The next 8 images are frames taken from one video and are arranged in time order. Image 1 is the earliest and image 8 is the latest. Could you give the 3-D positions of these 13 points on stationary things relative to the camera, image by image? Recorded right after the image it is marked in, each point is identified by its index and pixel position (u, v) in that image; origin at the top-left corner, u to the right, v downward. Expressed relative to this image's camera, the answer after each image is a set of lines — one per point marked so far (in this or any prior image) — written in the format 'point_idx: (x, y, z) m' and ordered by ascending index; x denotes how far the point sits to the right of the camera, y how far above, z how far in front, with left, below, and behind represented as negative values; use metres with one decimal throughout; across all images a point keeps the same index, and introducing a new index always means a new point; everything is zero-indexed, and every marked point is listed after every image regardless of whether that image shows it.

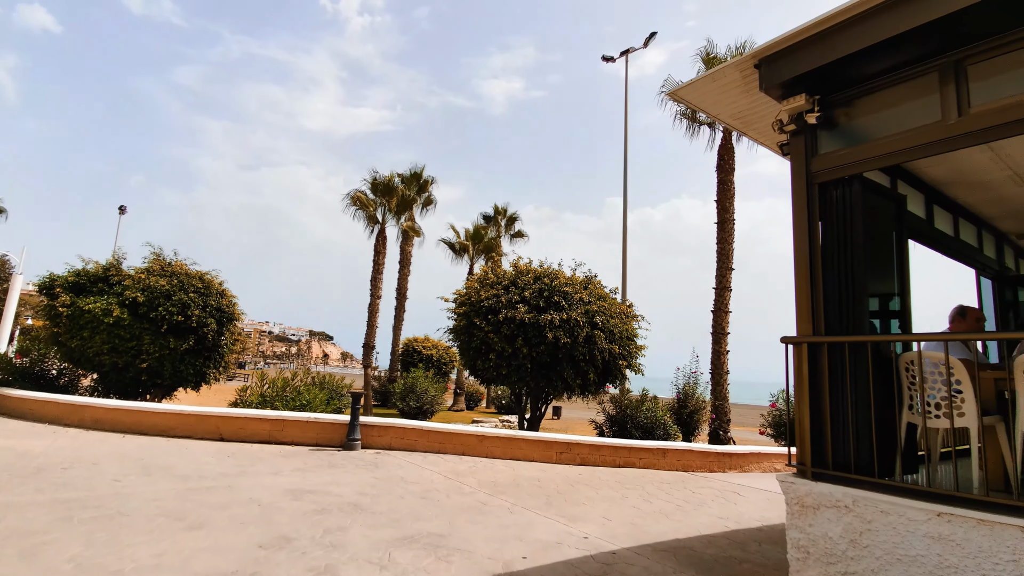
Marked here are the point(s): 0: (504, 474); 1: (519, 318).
0: (-0.1, -2.8, +7.9) m
1: (+0.1, -0.6, +10.6) m
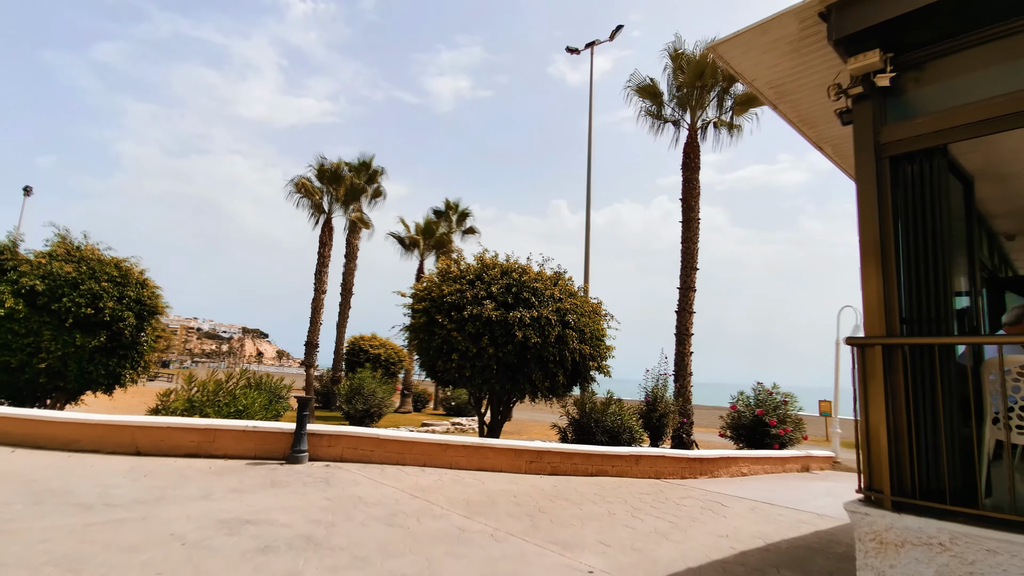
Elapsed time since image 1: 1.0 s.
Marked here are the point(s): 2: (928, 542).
0: (-0.5, -2.7, +7.1) m
1: (-0.5, -0.5, +9.8) m
2: (+2.2, -1.3, +2.8) m
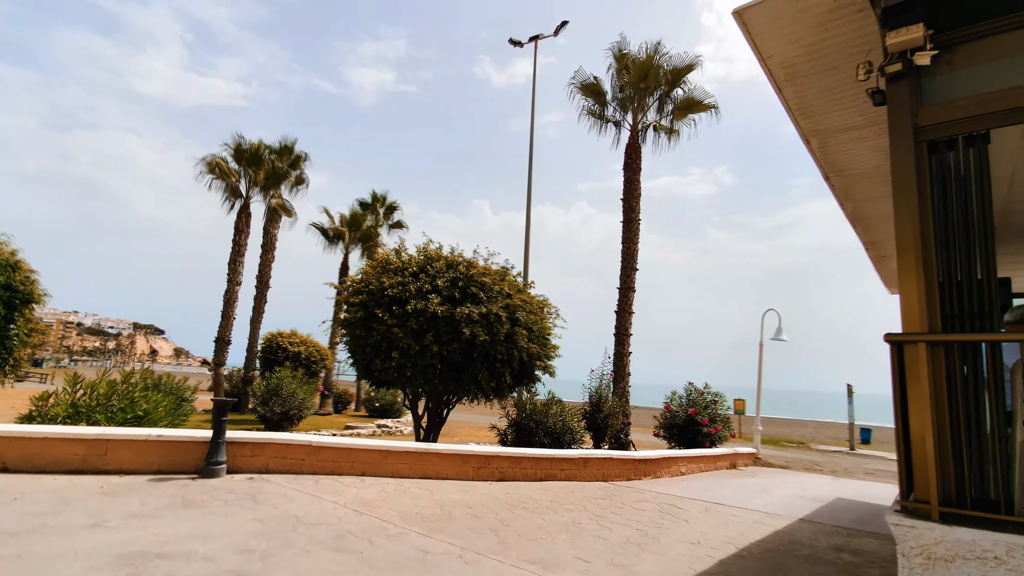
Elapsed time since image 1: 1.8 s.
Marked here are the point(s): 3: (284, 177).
0: (-1.0, -2.6, +6.4) m
1: (-1.4, -0.4, +9.1) m
2: (+2.3, -1.3, +2.5) m
3: (-8.2, +4.0, +19.2) m
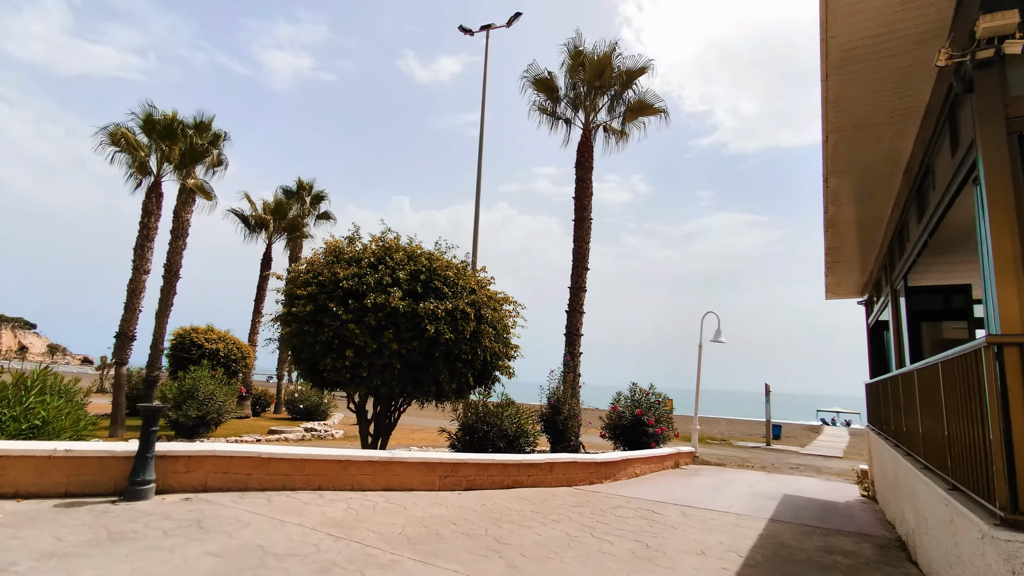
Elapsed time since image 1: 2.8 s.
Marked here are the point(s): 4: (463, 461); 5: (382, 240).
0: (-1.2, -2.5, +5.7) m
1: (-1.9, -0.3, +8.3) m
2: (+2.7, -1.3, +2.4) m
3: (-10.1, +4.3, +17.3) m
4: (-0.7, -2.6, +7.9) m
5: (-2.3, +0.8, +9.2) m
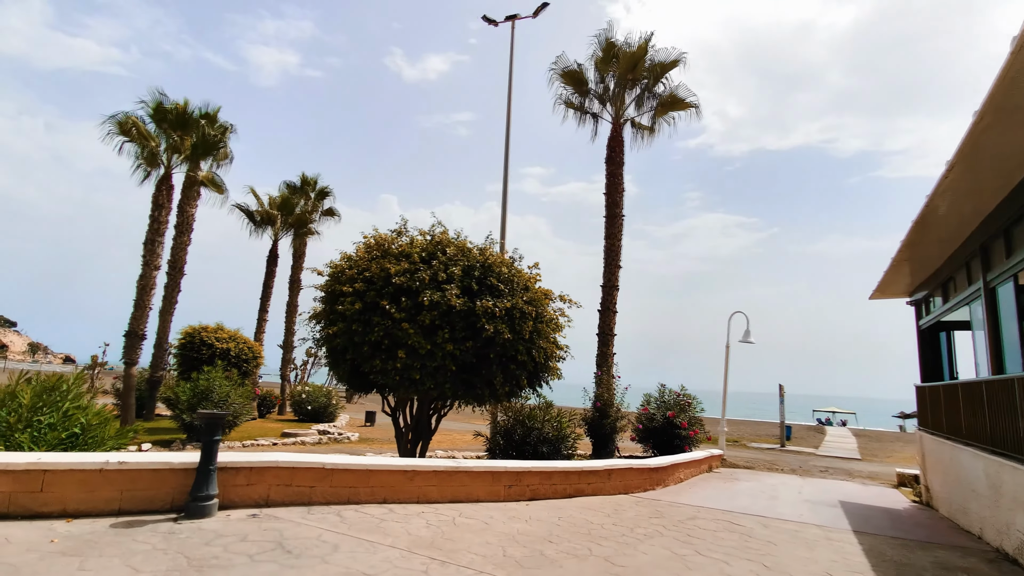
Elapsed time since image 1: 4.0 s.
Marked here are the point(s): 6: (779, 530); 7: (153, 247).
0: (-0.2, -2.4, +5.2) m
1: (-0.9, -0.2, +7.8) m
2: (+3.7, -1.3, +2.0) m
3: (-9.3, +4.4, +16.6) m
4: (+0.2, -2.5, +7.4) m
5: (-1.3, +0.9, +8.7) m
6: (+3.4, -3.1, +6.8) m
7: (-10.3, +1.2, +15.2) m
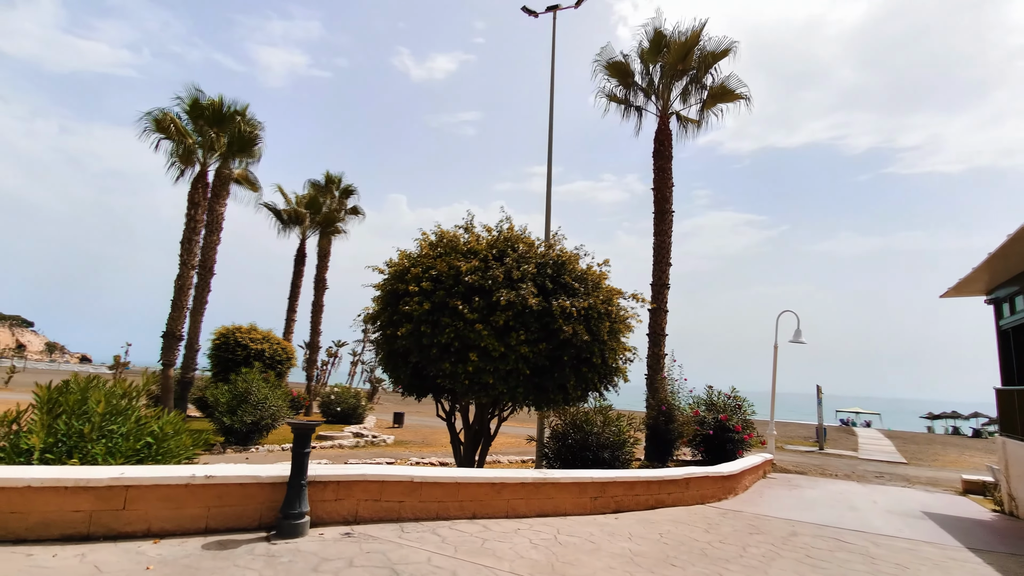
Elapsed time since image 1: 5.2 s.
0: (+0.9, -2.4, +4.8) m
1: (+0.1, -0.2, +7.4) m
2: (+4.7, -1.2, +1.4) m
3: (-8.1, +4.4, +16.3) m
4: (+1.3, -2.5, +7.0) m
5: (-0.2, +0.9, +8.2) m
6: (+4.5, -3.1, +6.3) m
7: (-9.1, +1.2, +14.9) m
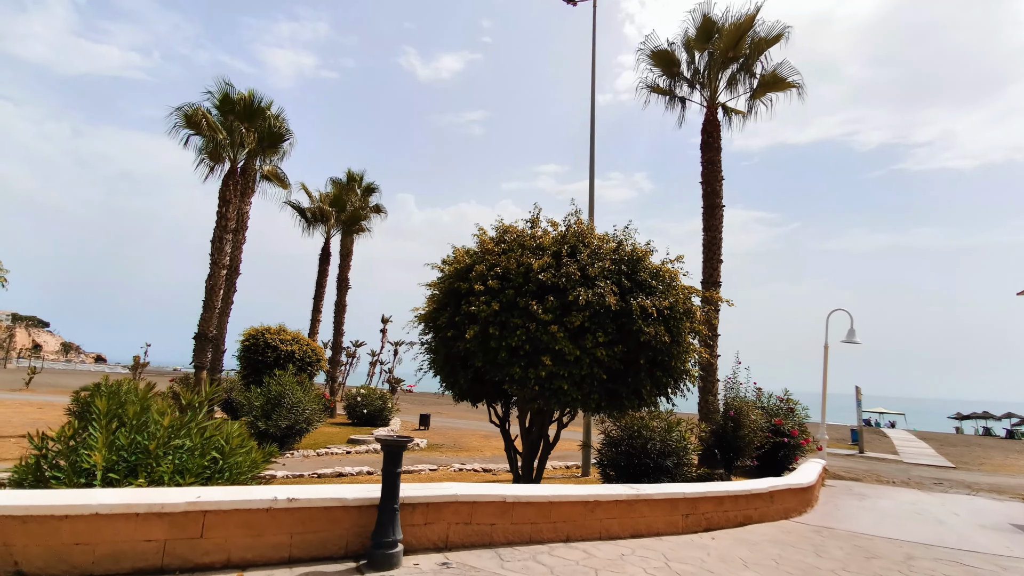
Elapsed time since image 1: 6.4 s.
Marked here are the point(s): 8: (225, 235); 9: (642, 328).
0: (+1.8, -2.4, +4.2) m
1: (+1.1, -0.2, +6.8) m
2: (+5.6, -1.2, +0.8) m
3: (-7.0, +4.4, +15.8) m
4: (+2.3, -2.5, +6.4) m
5: (+0.8, +0.9, +7.6) m
6: (+5.5, -3.0, +5.7) m
7: (-8.0, +1.2, +14.5) m
8: (-7.9, +1.5, +14.5) m
9: (+1.7, -0.5, +6.9) m
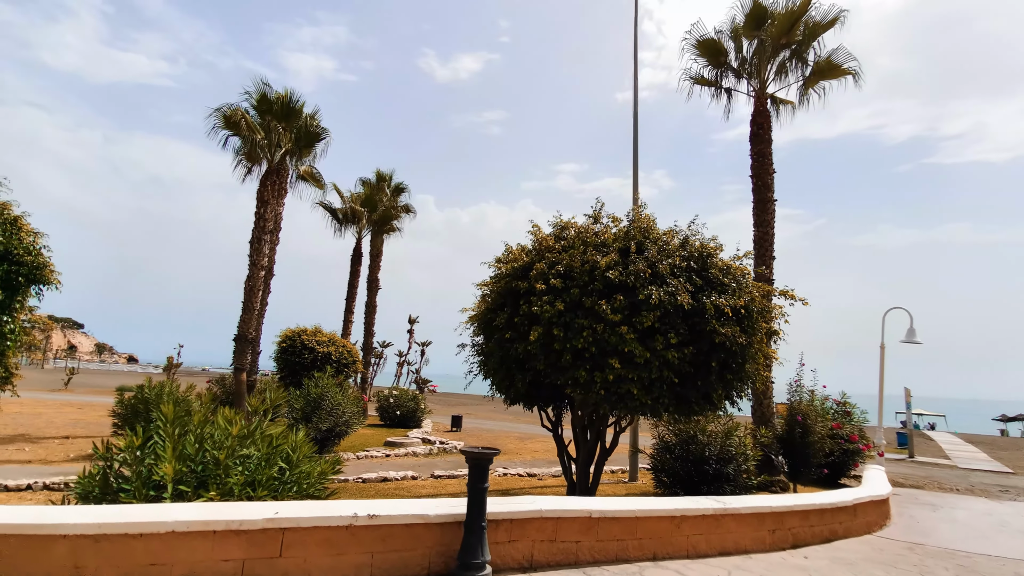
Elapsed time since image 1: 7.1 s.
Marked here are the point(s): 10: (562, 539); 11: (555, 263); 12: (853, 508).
0: (+2.5, -2.4, +3.7) m
1: (+1.9, -0.1, +6.4) m
2: (+6.2, -1.2, +0.2) m
3: (-5.8, +4.4, +15.7) m
4: (+3.1, -2.5, +5.9) m
5: (+1.6, +0.9, +7.2) m
6: (+6.3, -3.0, +5.1) m
7: (-6.9, +1.1, +14.4) m
8: (-6.8, +1.4, +14.5) m
9: (+2.5, -0.5, +6.5) m
10: (+0.4, -2.1, +4.5) m
11: (+0.5, +0.3, +7.1) m
12: (+4.5, -2.9, +7.0) m
